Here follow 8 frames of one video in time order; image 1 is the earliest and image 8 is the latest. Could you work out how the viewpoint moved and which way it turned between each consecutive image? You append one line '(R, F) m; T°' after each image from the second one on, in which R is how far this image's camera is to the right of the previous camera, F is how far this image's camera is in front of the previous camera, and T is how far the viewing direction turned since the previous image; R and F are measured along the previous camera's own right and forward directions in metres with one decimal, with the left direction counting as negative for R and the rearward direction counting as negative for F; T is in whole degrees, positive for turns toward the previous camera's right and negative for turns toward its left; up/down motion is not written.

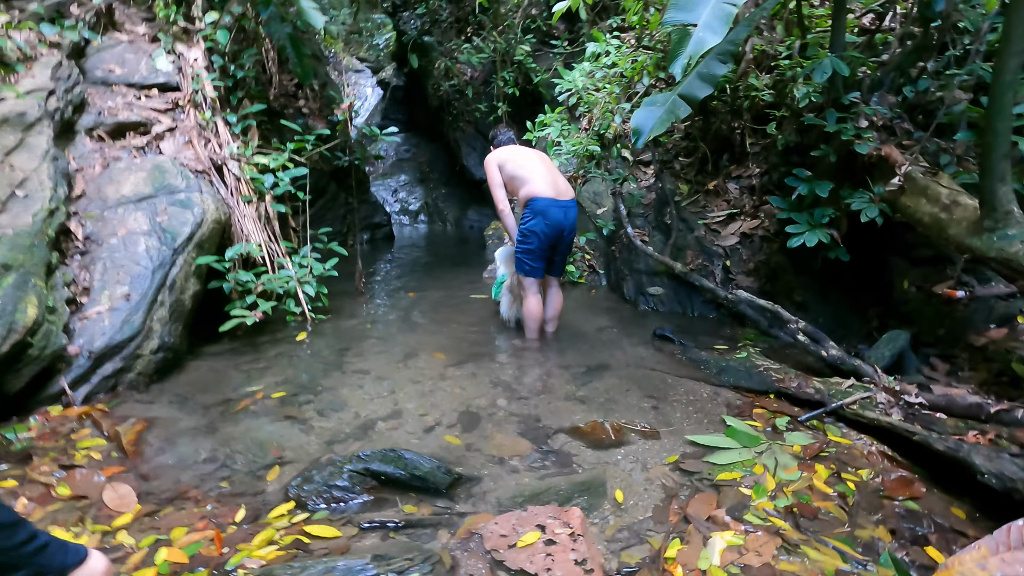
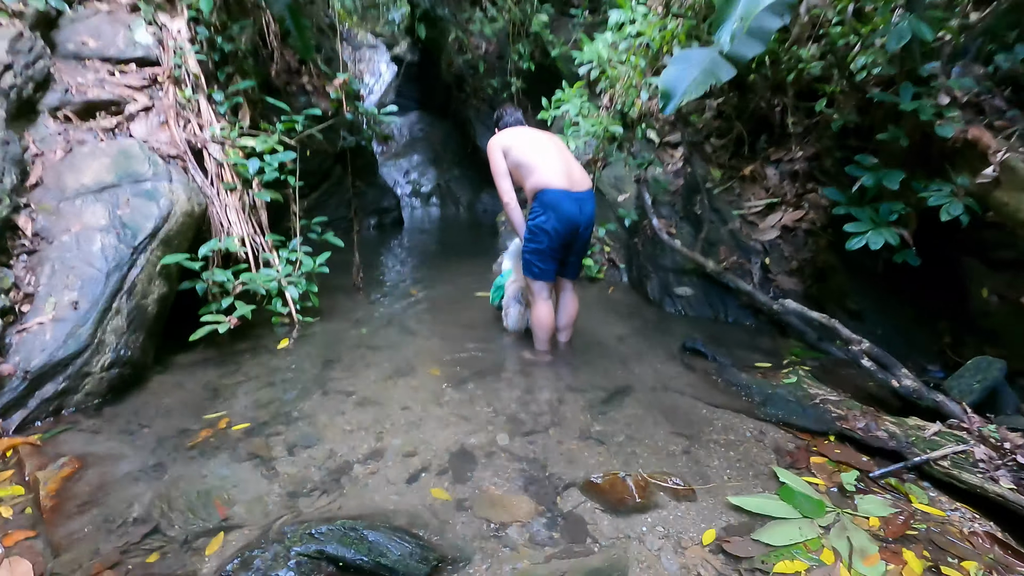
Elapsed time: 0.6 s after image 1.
(0.0, +0.4) m; -2°
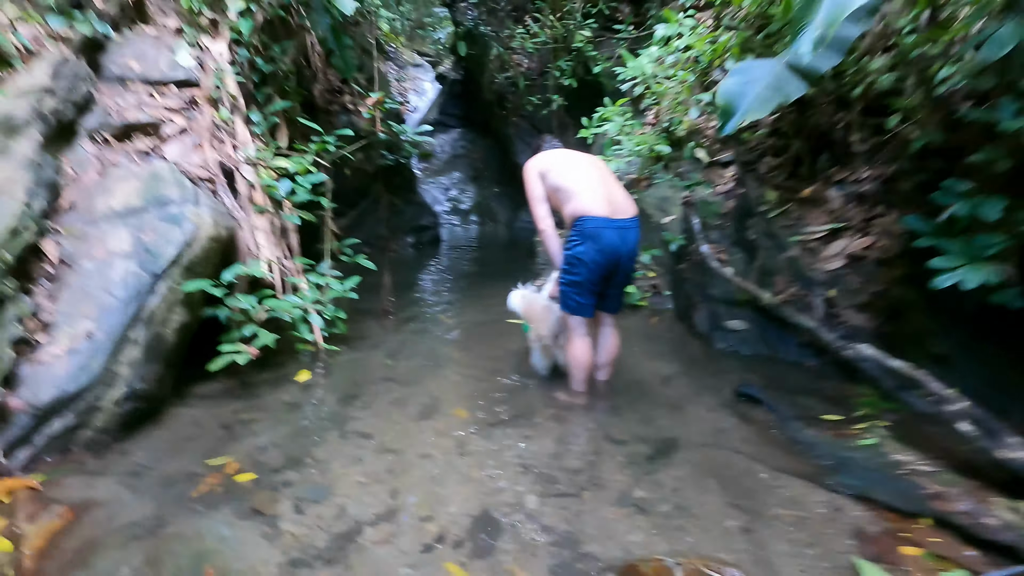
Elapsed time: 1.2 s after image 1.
(0.0, +0.2) m; -4°
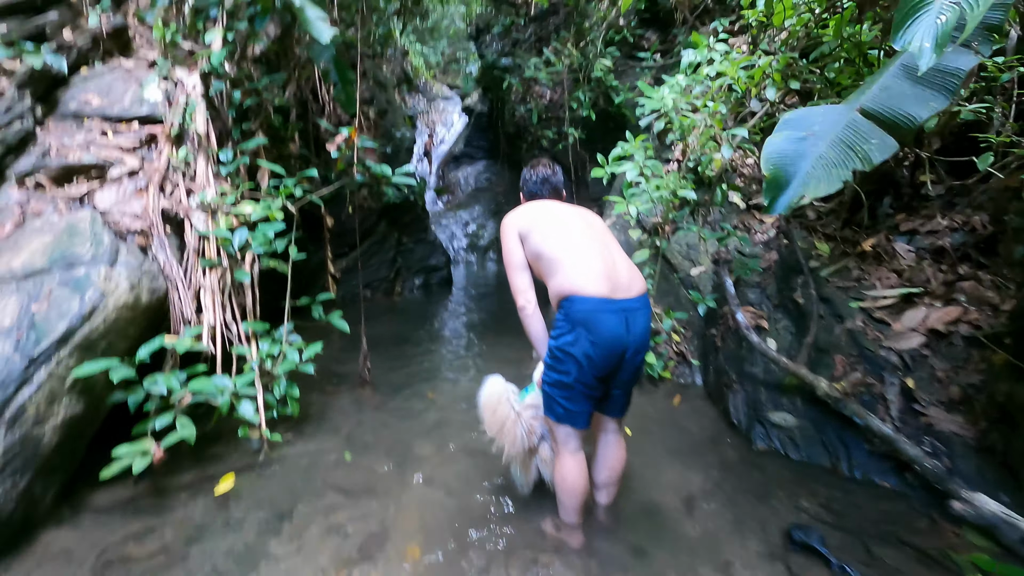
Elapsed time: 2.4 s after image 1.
(+0.2, +0.5) m; -3°
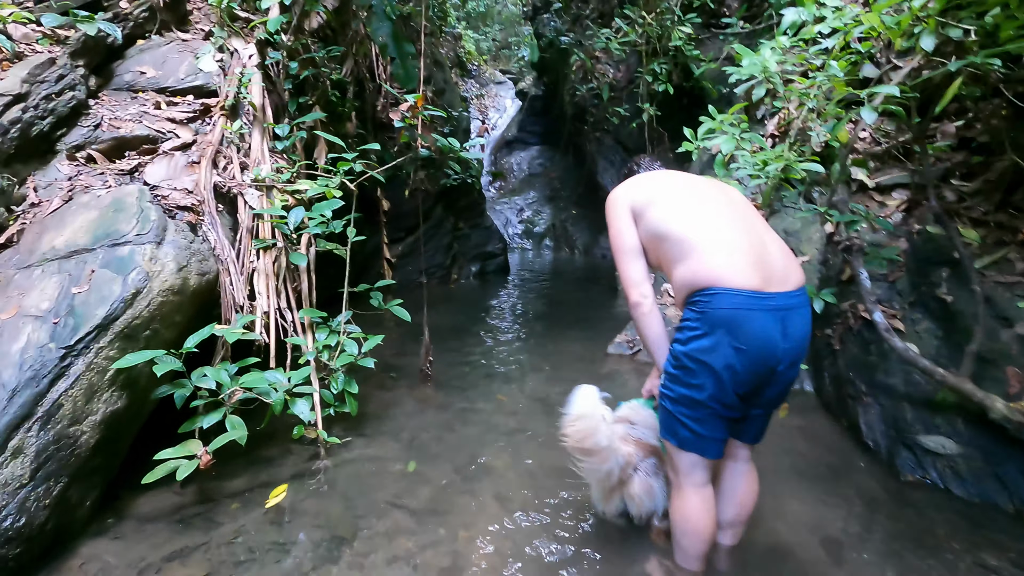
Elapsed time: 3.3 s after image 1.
(-0.2, +0.3) m; -5°
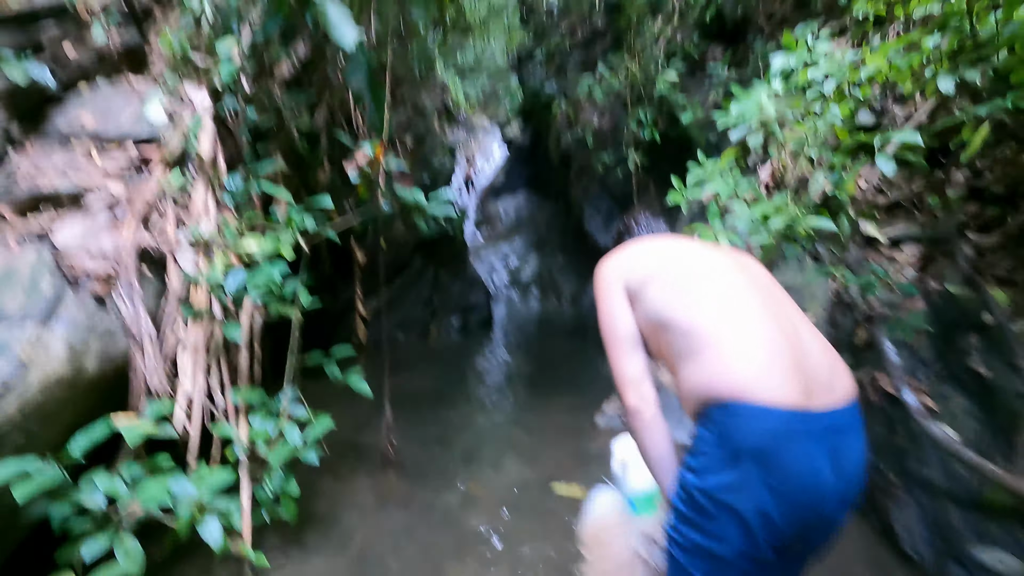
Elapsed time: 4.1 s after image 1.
(+0.1, +0.3) m; +1°
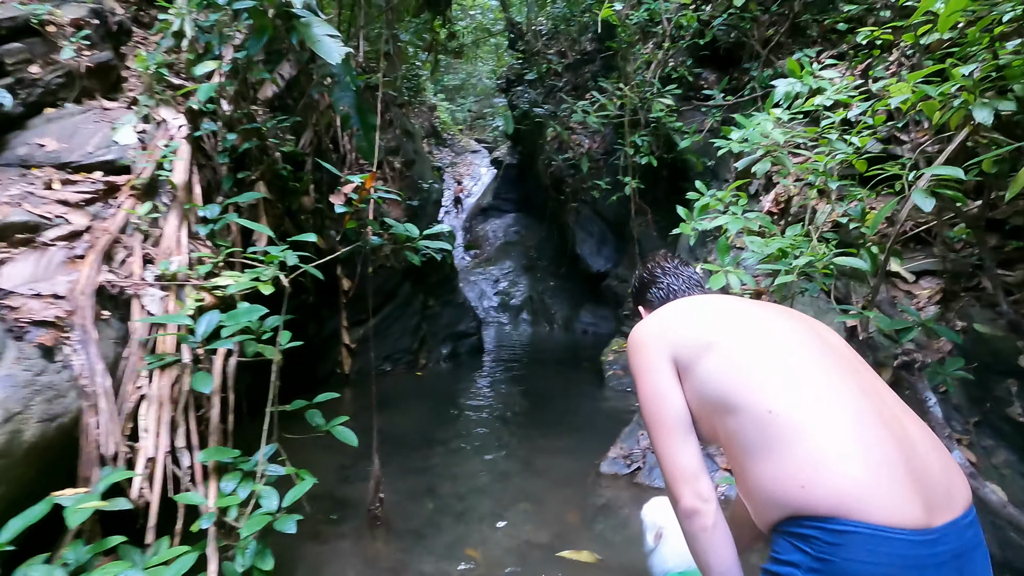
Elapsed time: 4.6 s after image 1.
(-0.1, +0.2) m; +1°
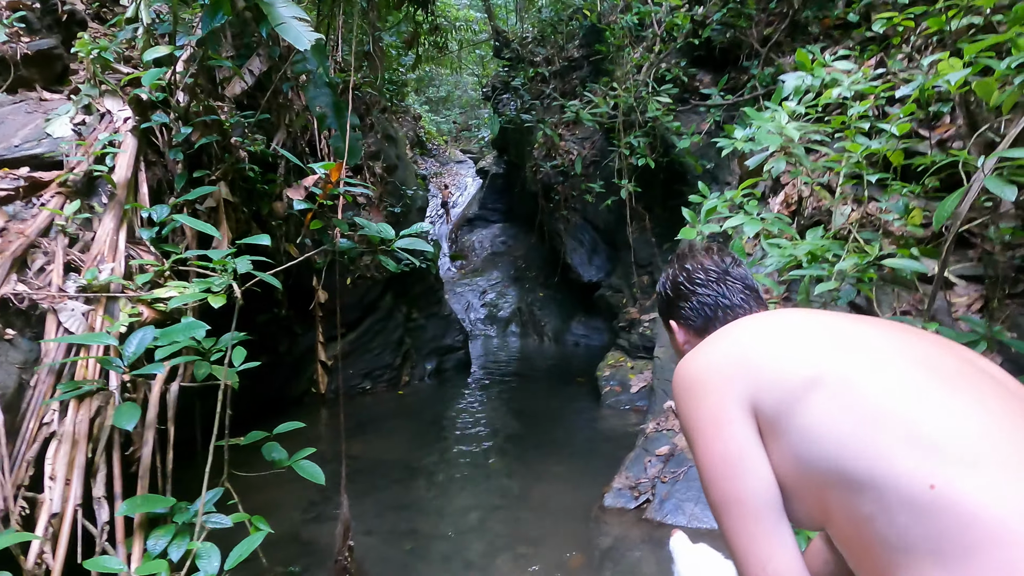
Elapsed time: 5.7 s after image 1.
(0.0, +0.3) m; +1°
